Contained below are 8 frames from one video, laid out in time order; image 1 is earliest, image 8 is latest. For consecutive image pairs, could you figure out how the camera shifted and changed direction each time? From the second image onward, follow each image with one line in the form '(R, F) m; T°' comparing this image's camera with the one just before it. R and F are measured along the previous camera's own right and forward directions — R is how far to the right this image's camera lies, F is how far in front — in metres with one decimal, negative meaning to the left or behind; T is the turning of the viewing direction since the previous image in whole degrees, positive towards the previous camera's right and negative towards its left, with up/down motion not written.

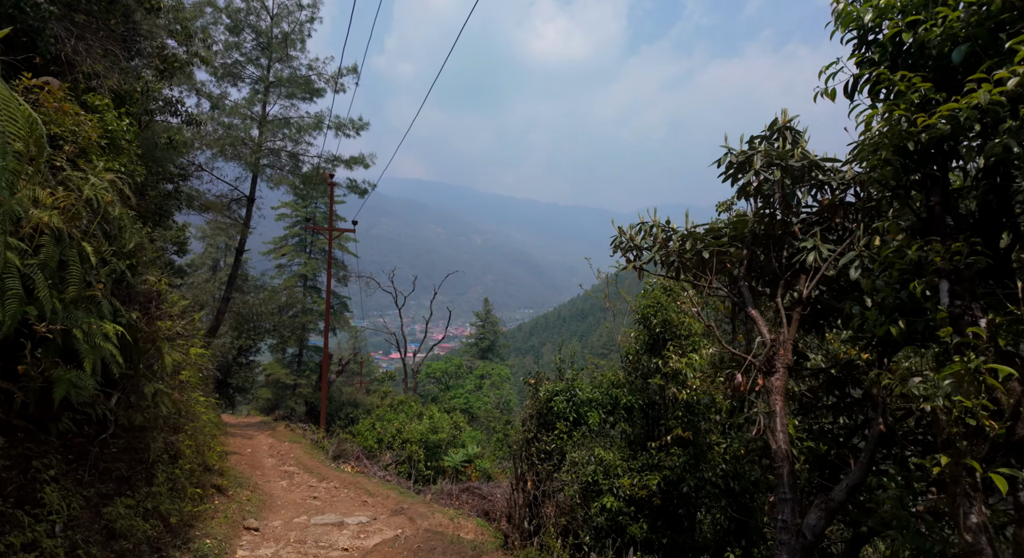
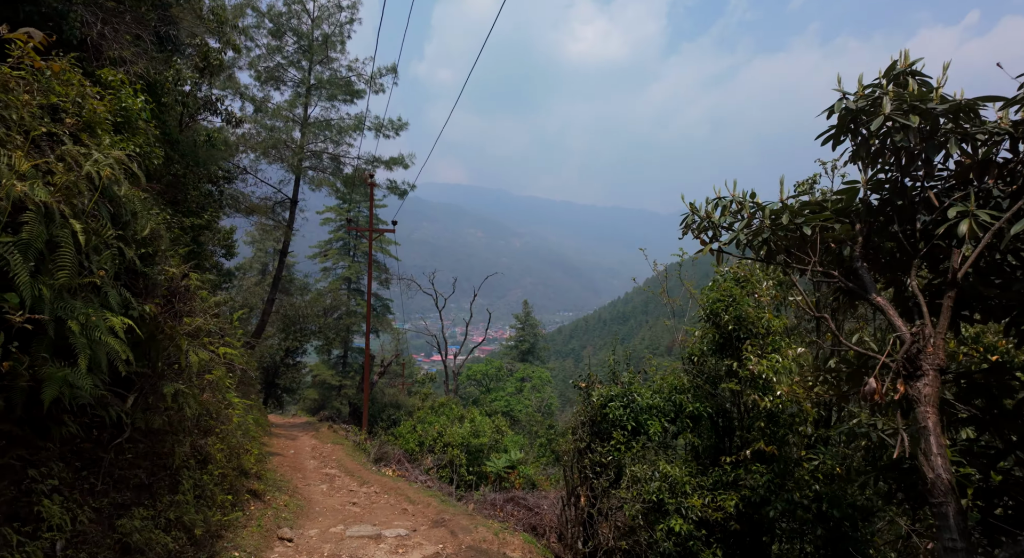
(-0.1, +0.5) m; -4°
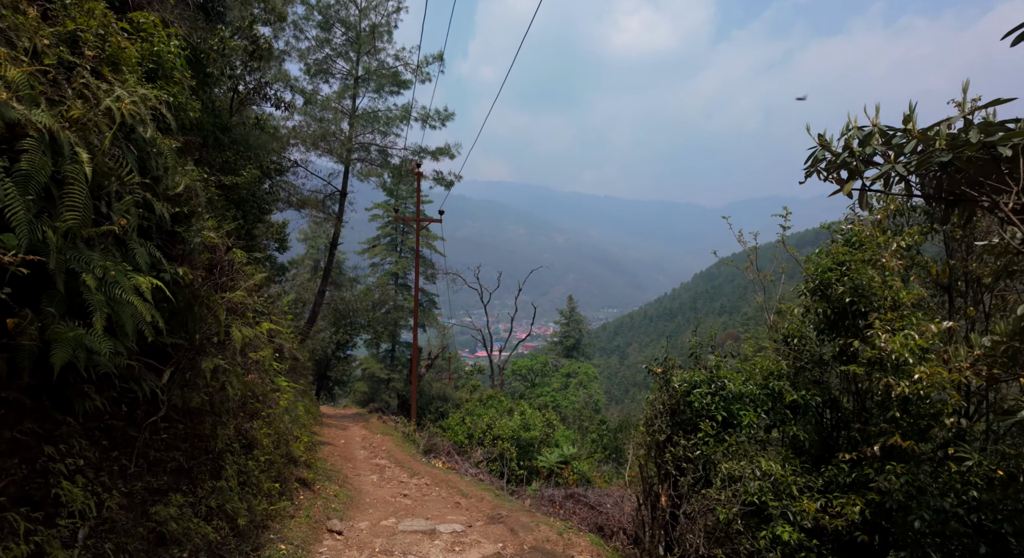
(-0.2, +0.5) m; -4°
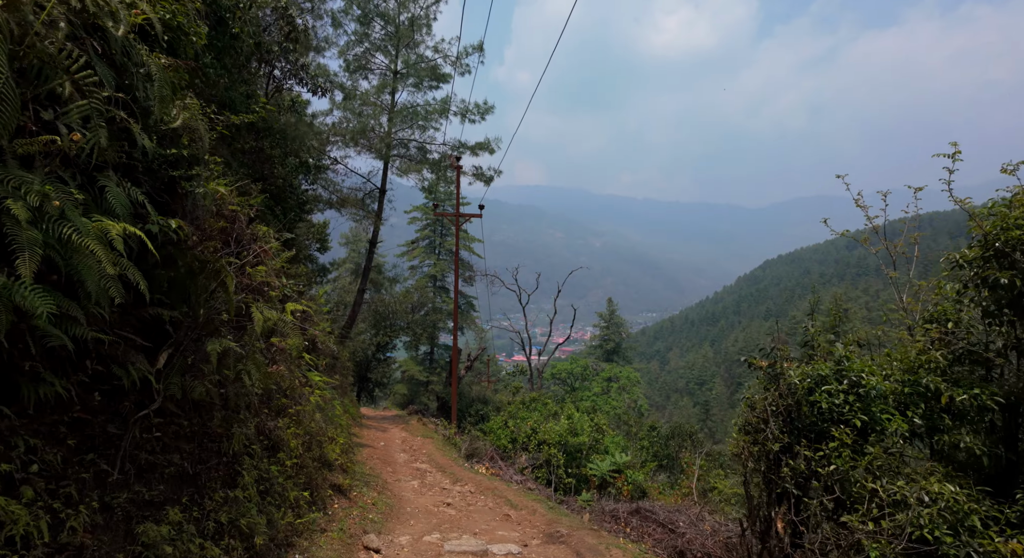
(-0.2, +0.8) m; -4°
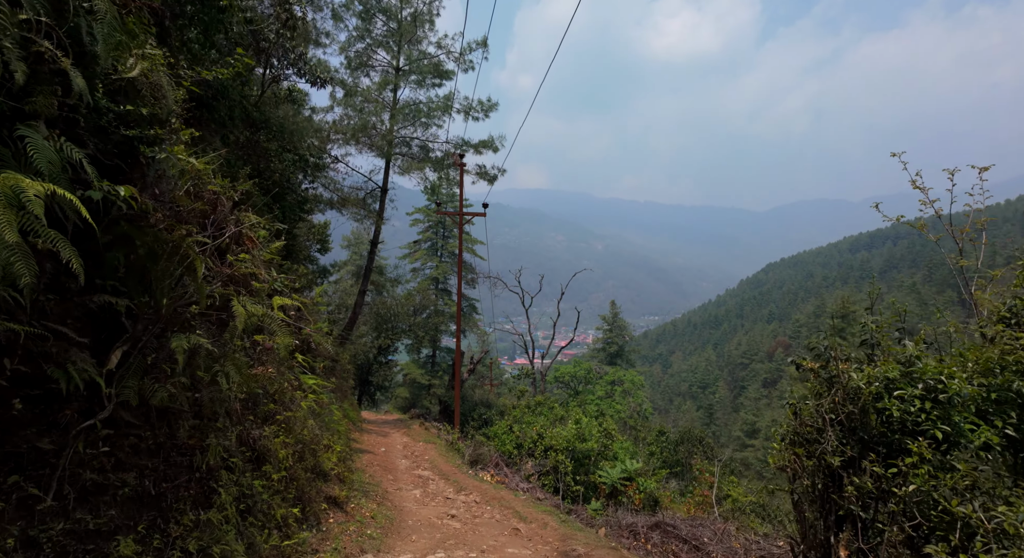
(-0.1, +0.5) m; 0°
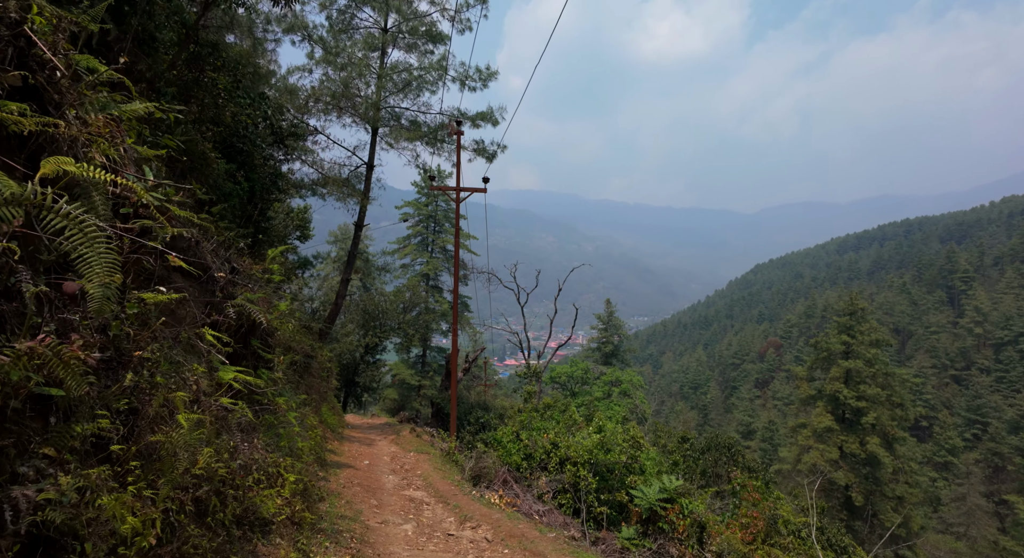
(-0.4, +2.2) m; +1°
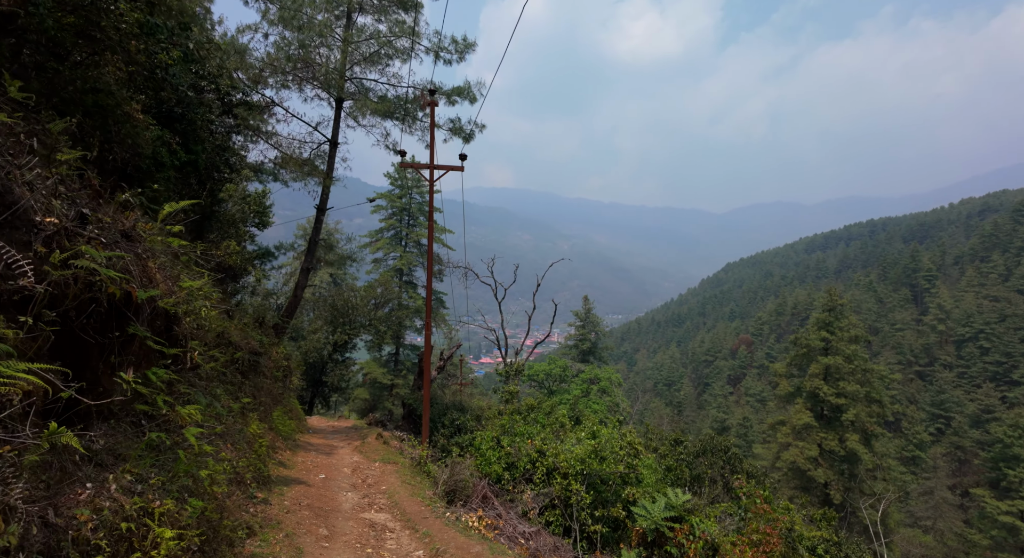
(-0.1, +1.5) m; +2°
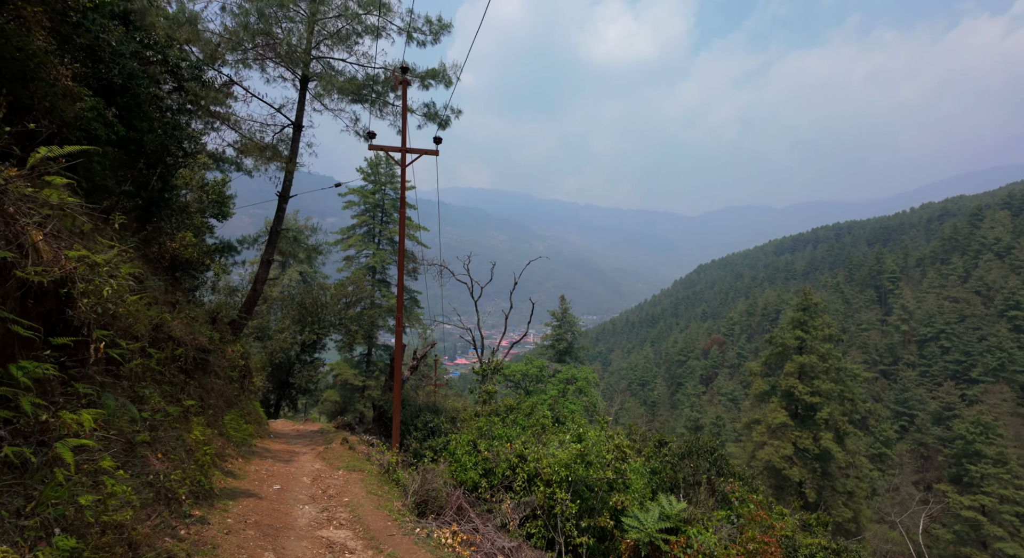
(0.0, +0.9) m; +2°
